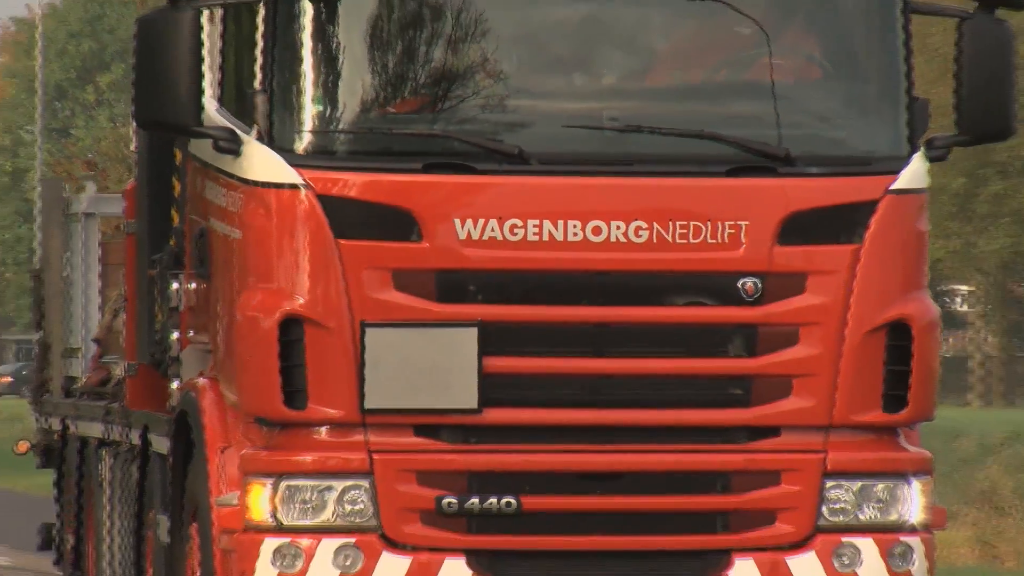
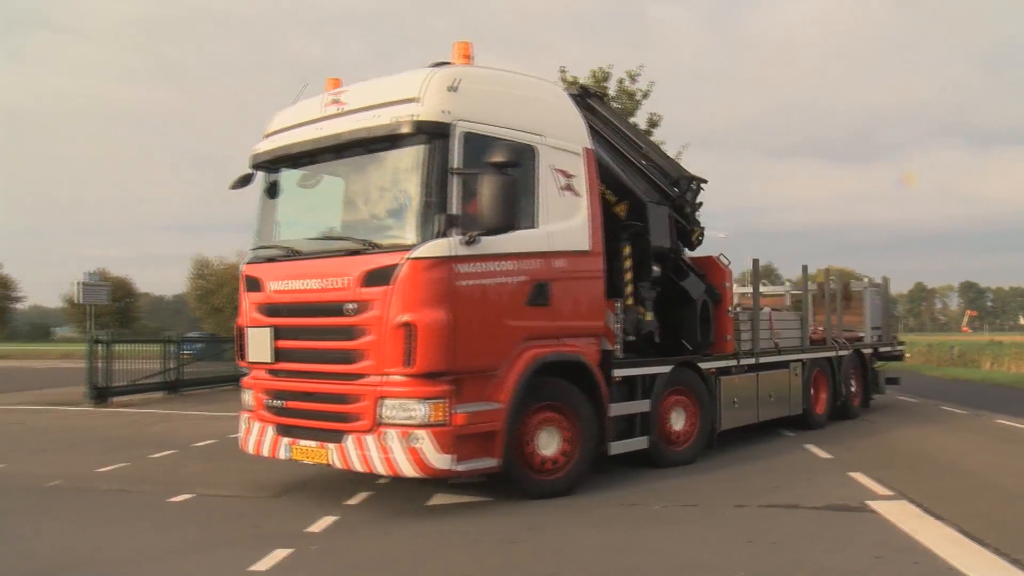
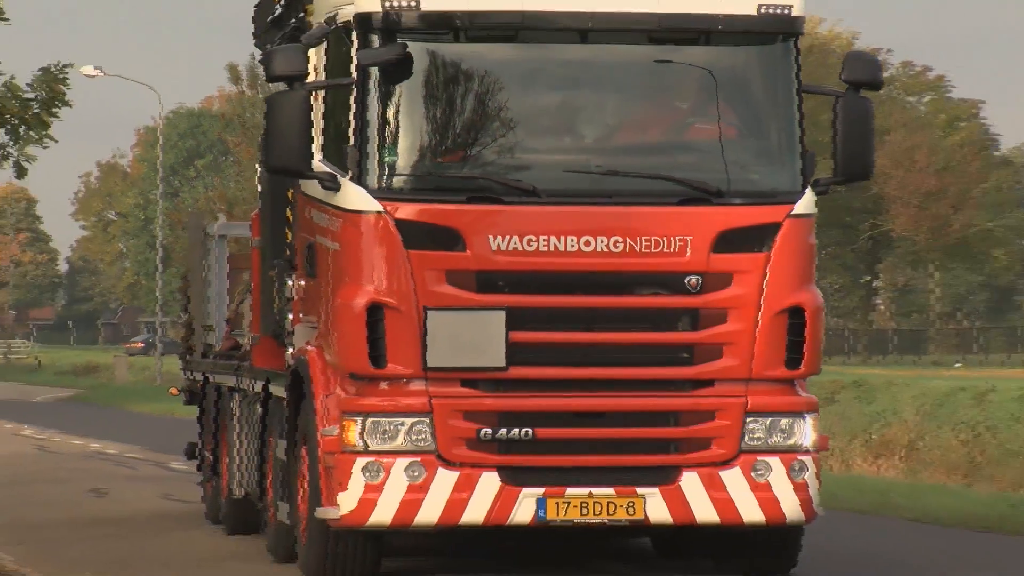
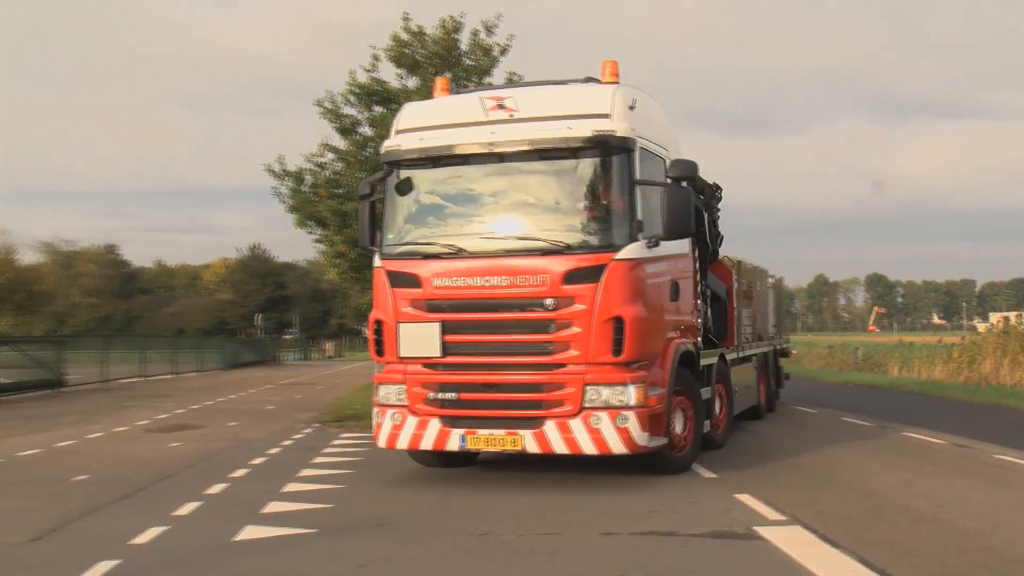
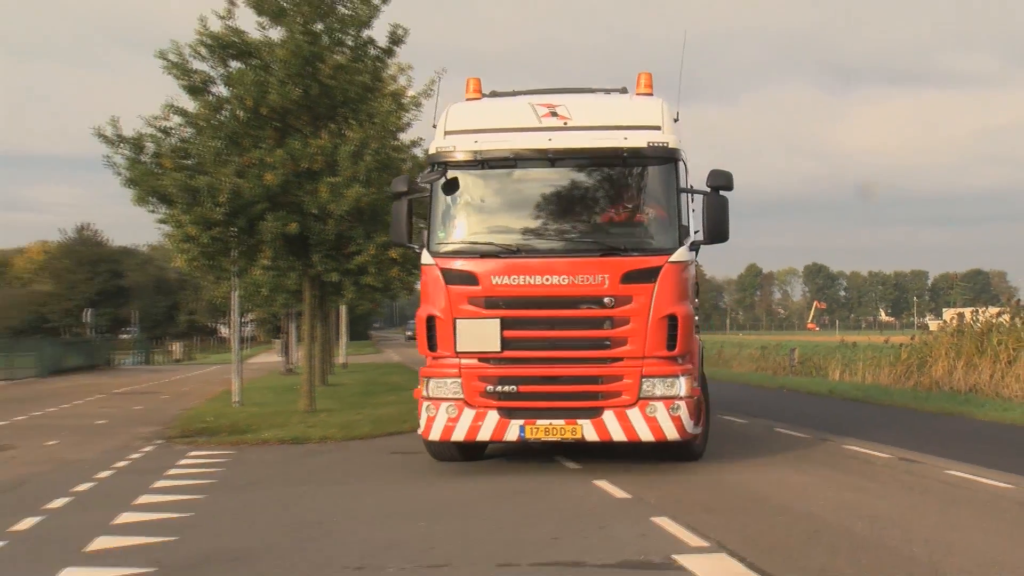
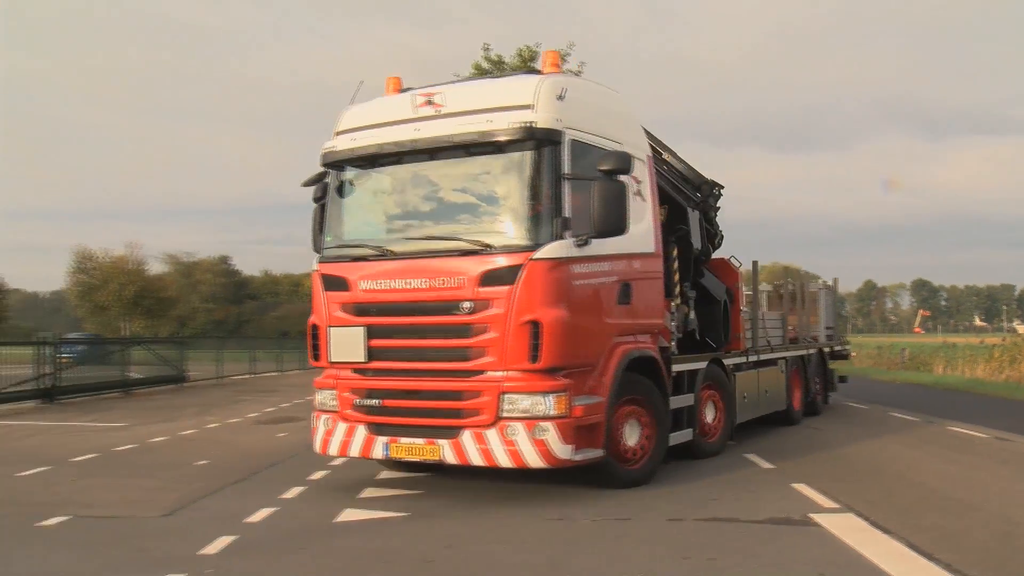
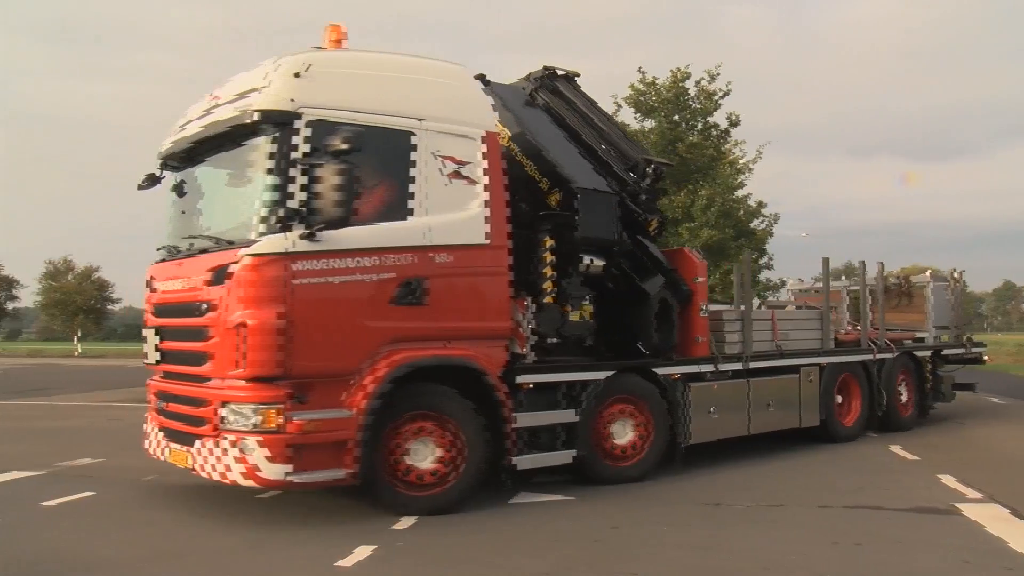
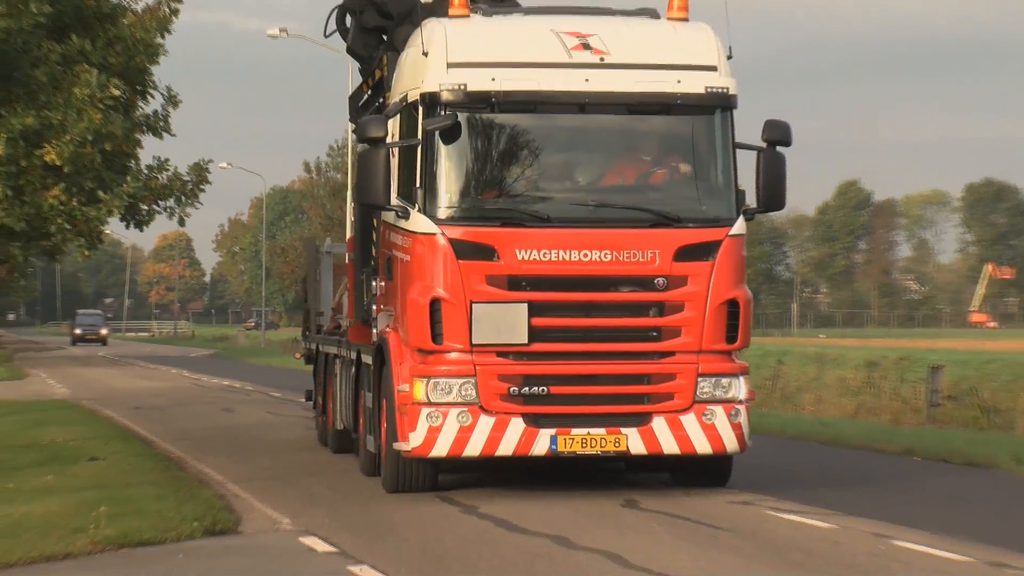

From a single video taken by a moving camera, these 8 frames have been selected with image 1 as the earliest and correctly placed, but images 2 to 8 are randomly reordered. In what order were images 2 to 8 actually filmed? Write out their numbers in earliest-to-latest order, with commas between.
3, 8, 5, 4, 6, 2, 7
